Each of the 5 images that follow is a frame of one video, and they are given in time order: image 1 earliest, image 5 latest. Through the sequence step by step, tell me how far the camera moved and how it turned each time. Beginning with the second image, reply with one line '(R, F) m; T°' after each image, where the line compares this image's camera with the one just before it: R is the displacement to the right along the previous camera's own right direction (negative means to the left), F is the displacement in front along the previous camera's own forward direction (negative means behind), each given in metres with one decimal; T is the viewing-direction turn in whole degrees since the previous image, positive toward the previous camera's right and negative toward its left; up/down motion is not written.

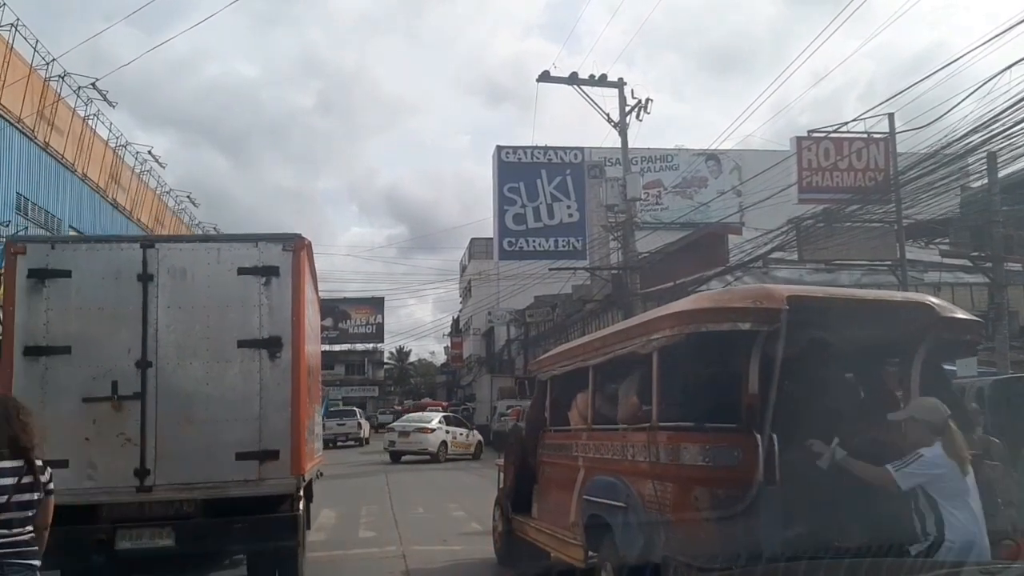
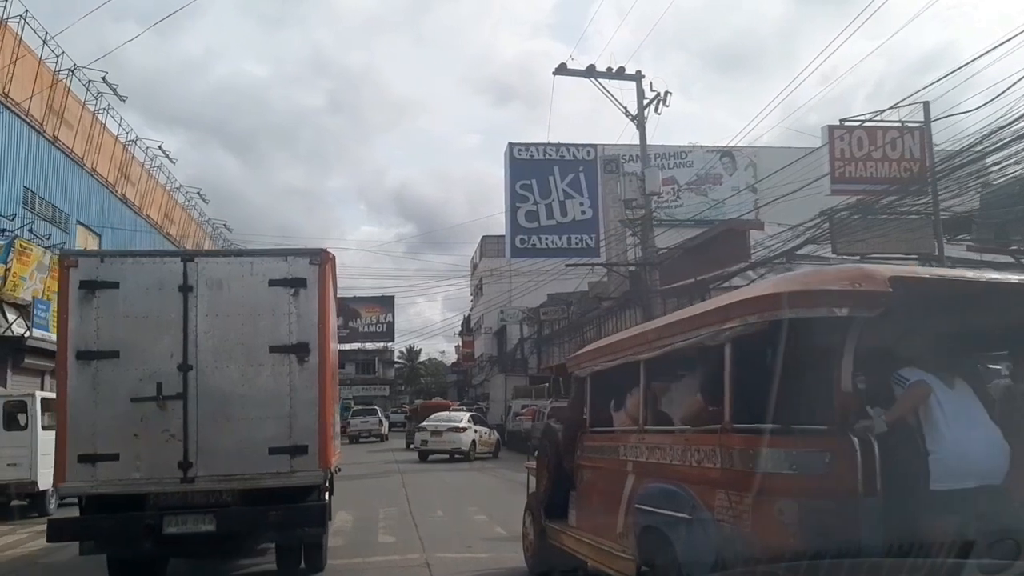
(-0.2, +0.6) m; -1°
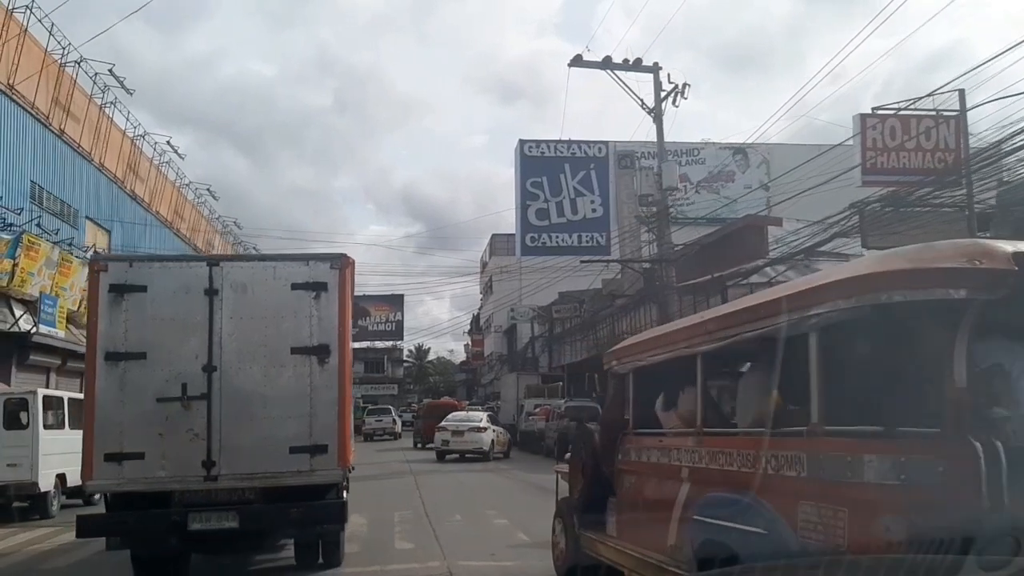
(-0.2, +0.6) m; 0°
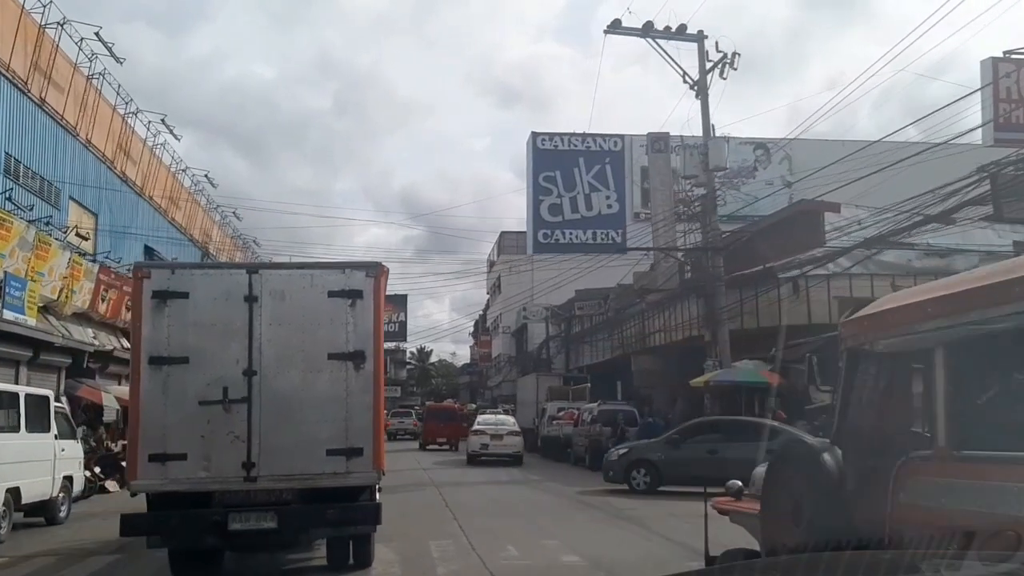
(-0.8, +2.8) m; 0°
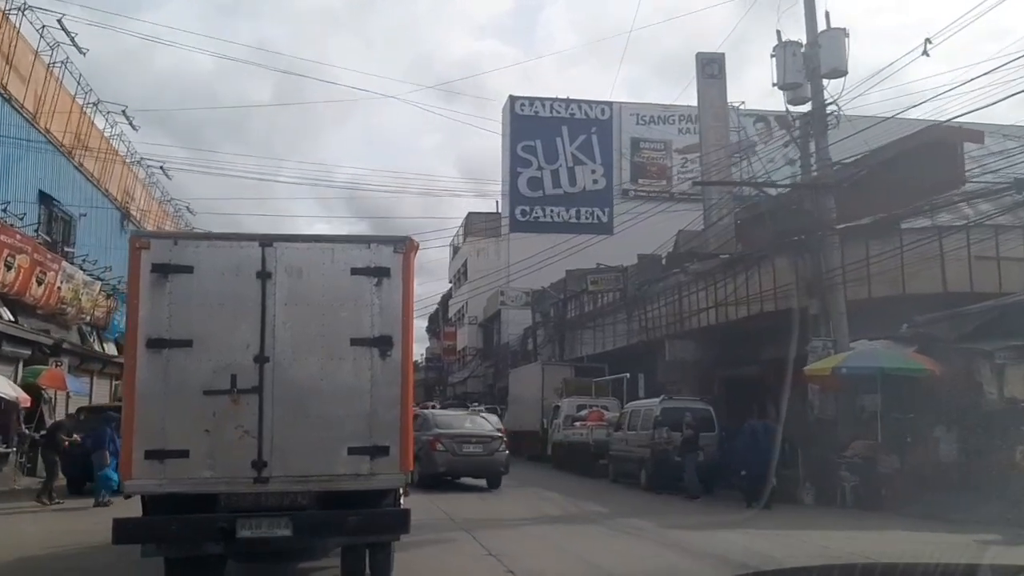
(-1.6, +7.3) m; +3°
